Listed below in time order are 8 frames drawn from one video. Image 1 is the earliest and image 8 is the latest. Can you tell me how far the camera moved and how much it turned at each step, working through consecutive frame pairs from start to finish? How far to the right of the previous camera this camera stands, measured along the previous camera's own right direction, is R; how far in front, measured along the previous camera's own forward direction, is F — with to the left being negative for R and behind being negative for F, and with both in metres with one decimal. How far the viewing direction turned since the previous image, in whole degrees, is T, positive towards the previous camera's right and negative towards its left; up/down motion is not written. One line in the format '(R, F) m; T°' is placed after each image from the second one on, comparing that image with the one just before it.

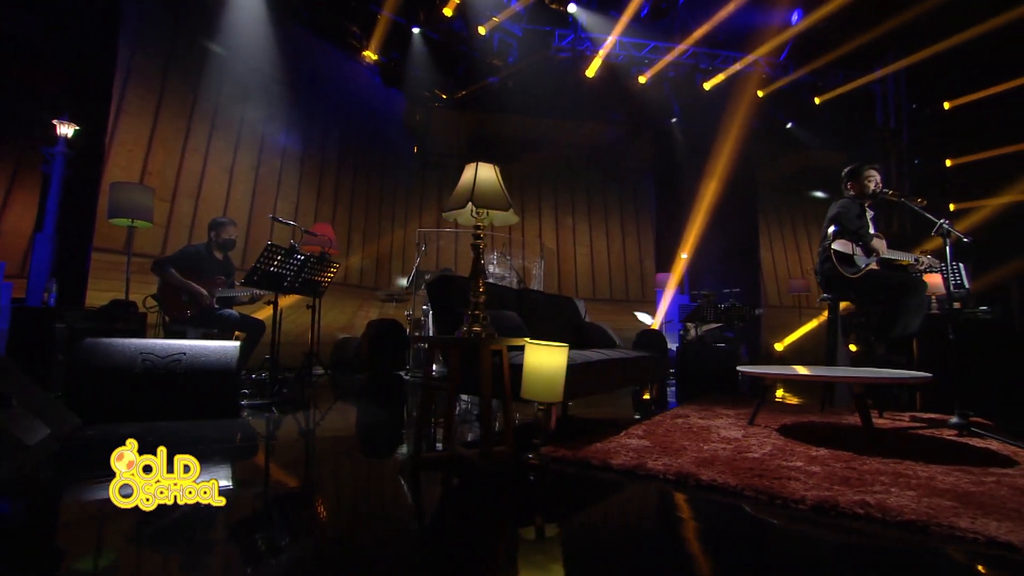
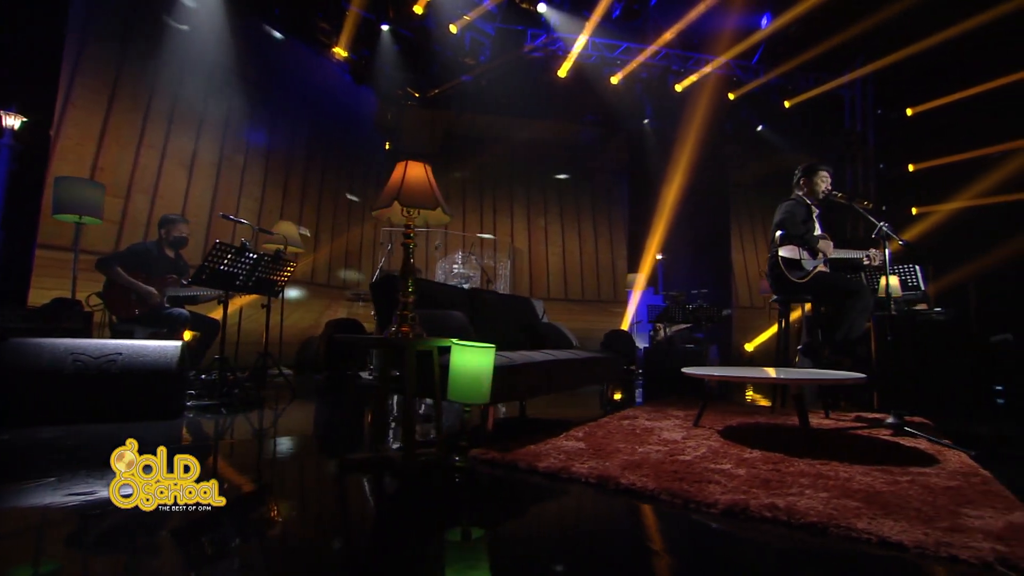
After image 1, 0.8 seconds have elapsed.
(+0.4, 0.0) m; +1°
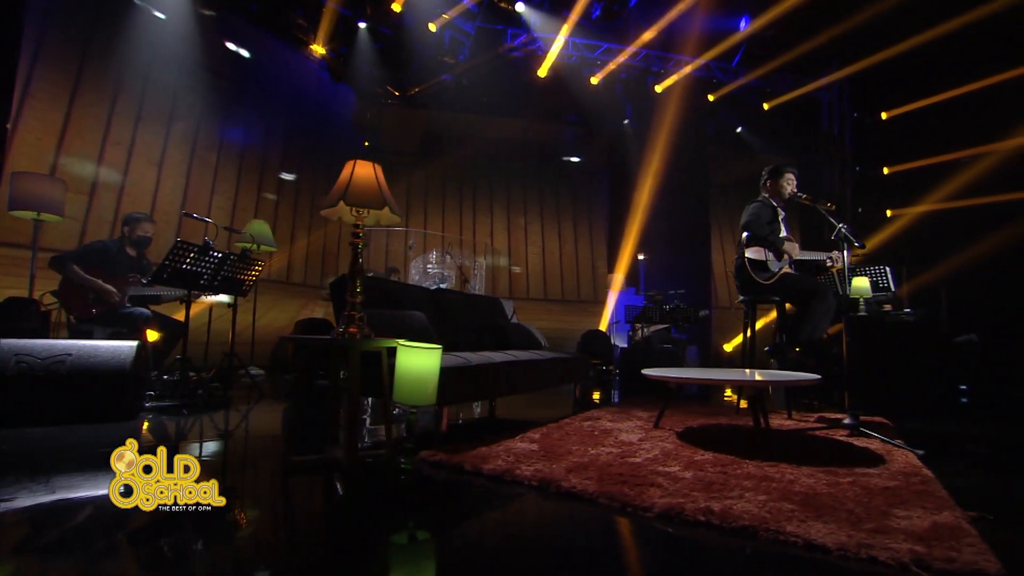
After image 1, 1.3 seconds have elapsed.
(+0.3, 0.0) m; +1°
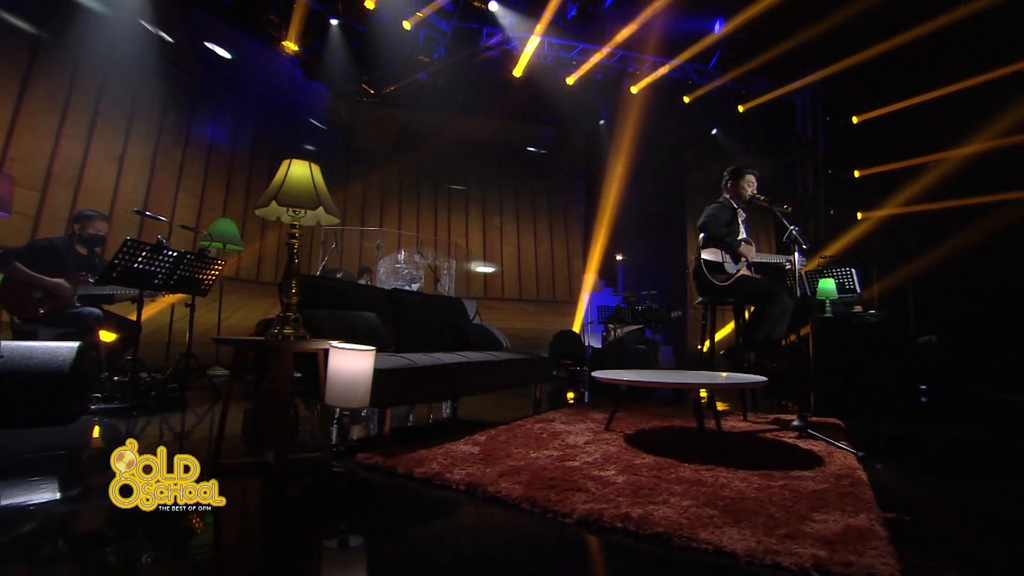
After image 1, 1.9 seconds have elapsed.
(+0.4, 0.0) m; +1°
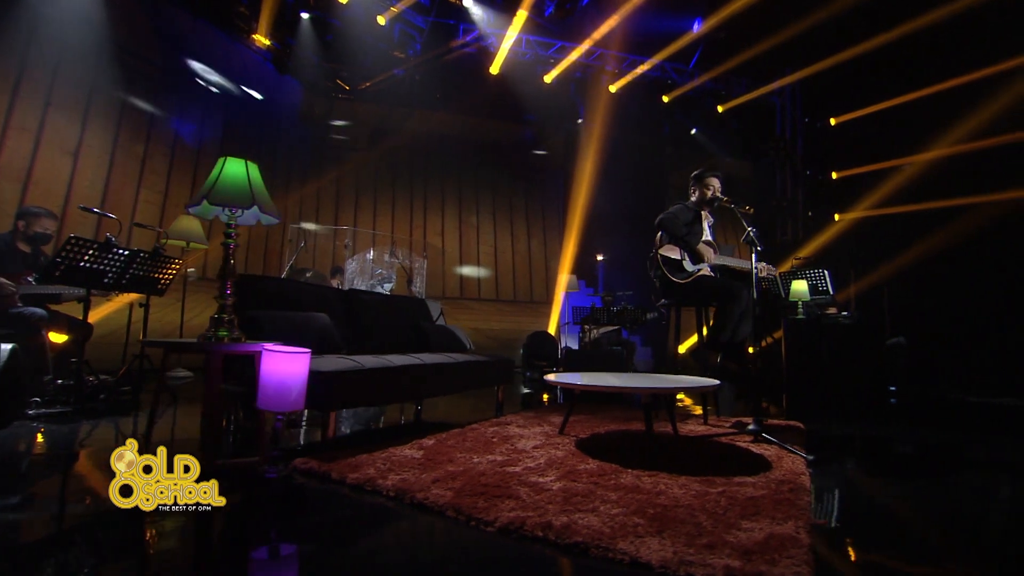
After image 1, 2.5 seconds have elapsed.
(+0.3, 0.0) m; +1°
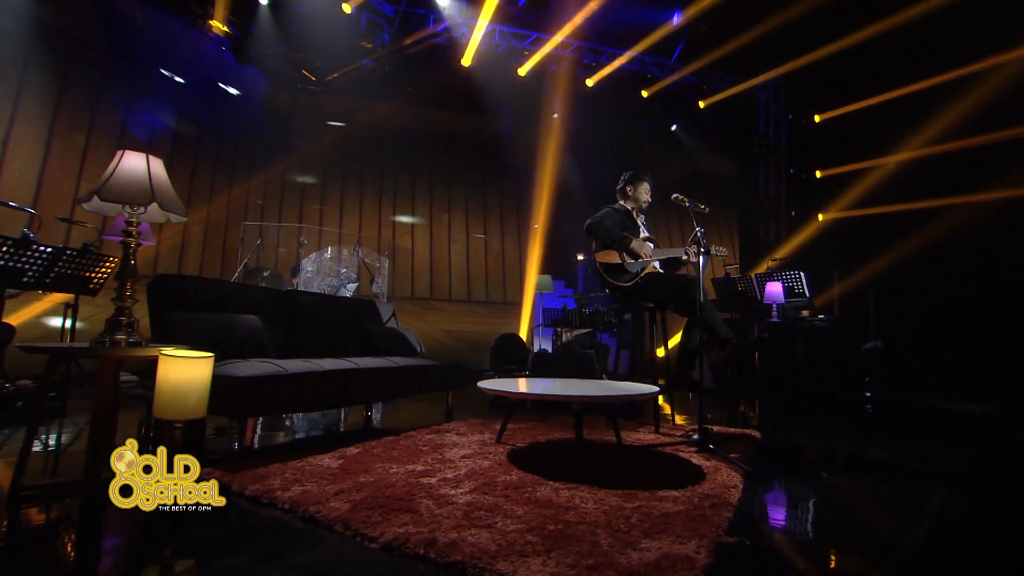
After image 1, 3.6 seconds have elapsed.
(+0.5, +0.1) m; 0°
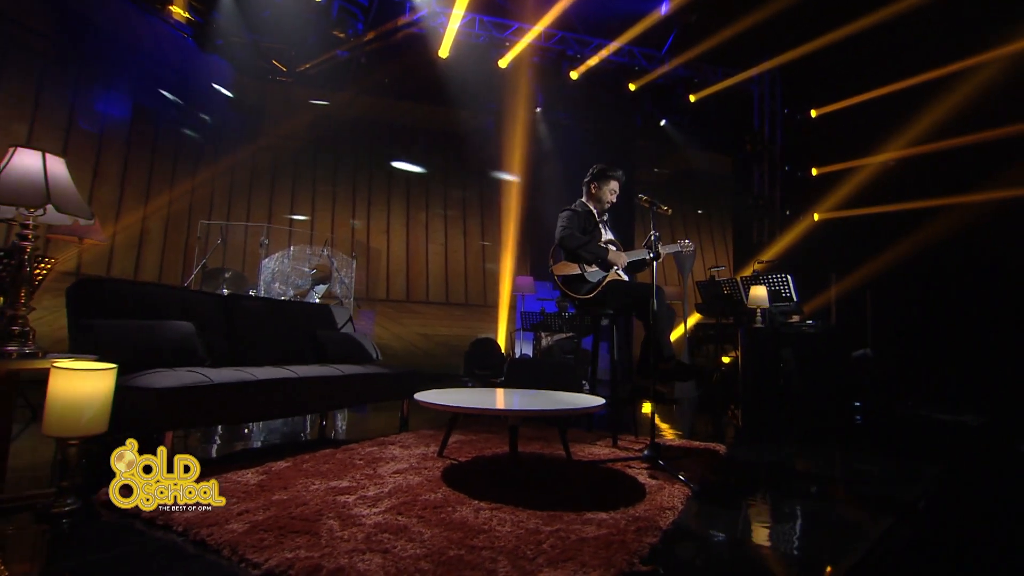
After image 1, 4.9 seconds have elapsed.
(+0.5, +0.1) m; -1°
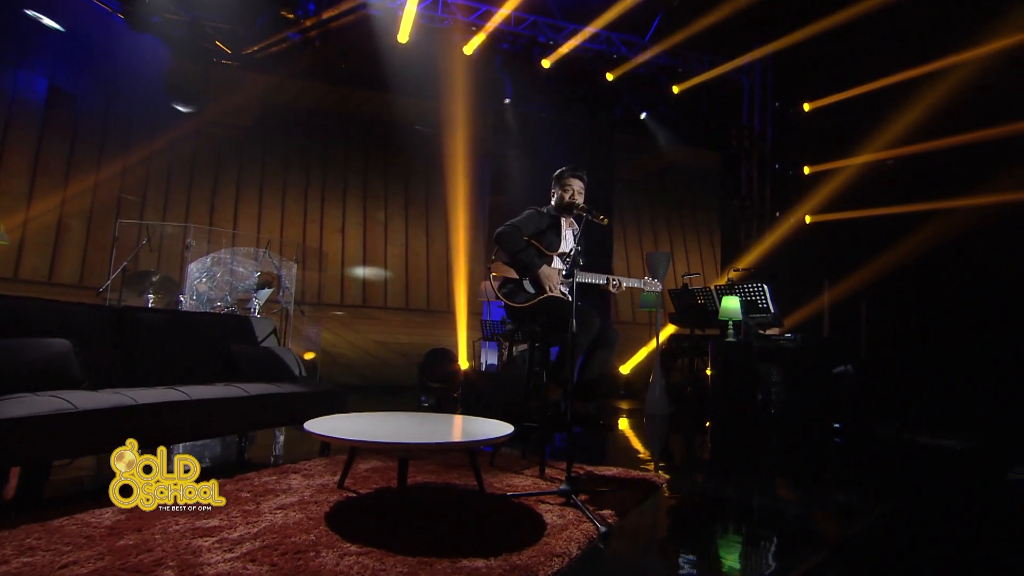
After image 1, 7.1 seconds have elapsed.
(+0.7, +0.3) m; -1°
